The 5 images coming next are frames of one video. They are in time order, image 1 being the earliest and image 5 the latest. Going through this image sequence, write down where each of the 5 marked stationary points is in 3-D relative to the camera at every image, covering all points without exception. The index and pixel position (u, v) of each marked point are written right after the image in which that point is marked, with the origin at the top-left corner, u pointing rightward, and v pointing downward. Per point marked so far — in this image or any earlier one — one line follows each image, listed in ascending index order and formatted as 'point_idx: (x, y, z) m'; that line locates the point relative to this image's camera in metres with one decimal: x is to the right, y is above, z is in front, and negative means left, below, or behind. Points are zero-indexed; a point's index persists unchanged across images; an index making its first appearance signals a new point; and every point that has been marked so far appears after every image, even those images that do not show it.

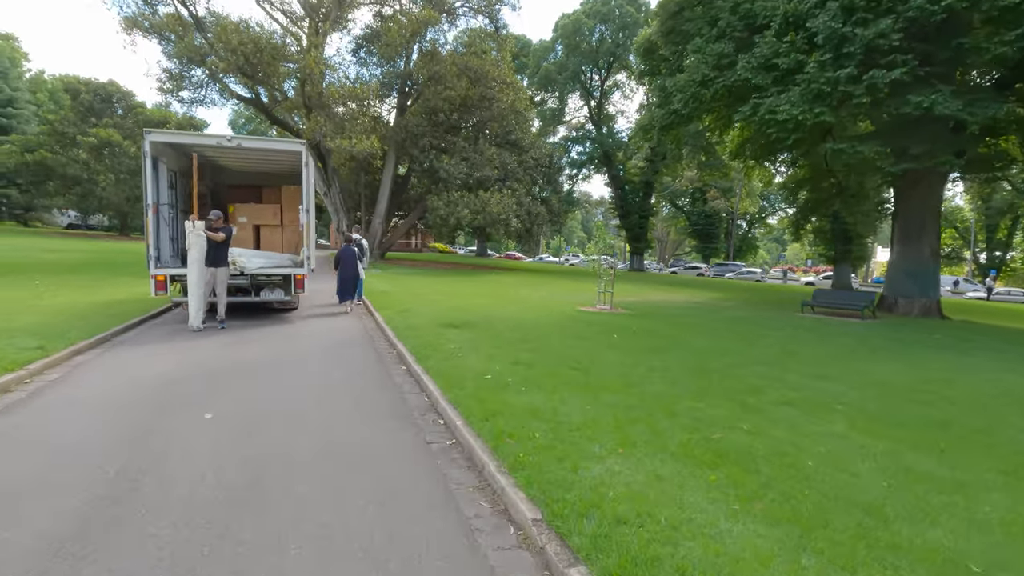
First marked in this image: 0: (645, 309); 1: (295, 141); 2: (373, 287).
0: (+4.7, -0.7, +19.0) m
1: (-4.8, +3.3, +11.8) m
2: (-5.2, 0.0, +19.9) m
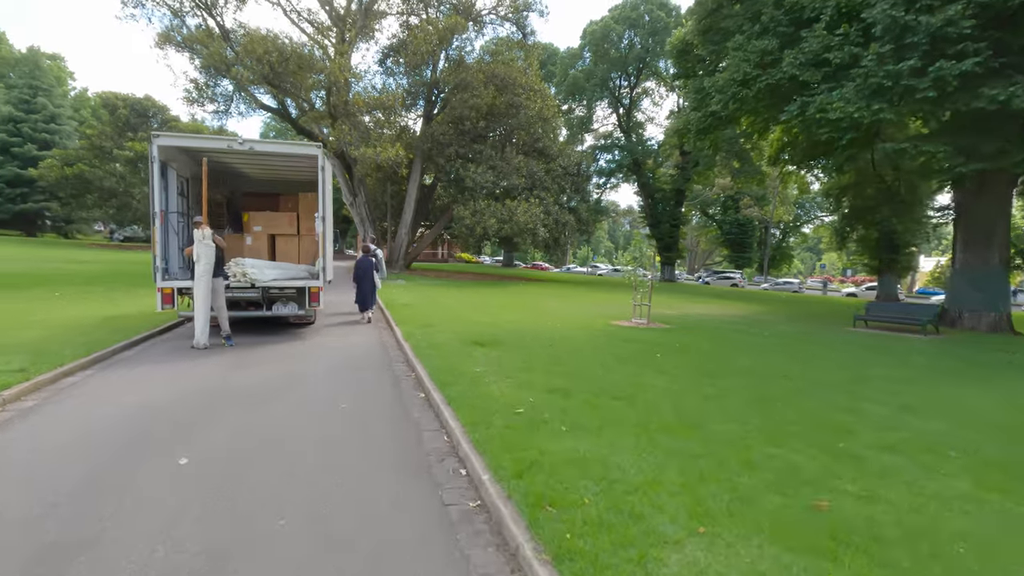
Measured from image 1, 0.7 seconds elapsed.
0: (+5.7, -1.1, +17.7) m
1: (-4.2, +3.0, +11.0) m
2: (-4.2, -0.4, +19.1) m
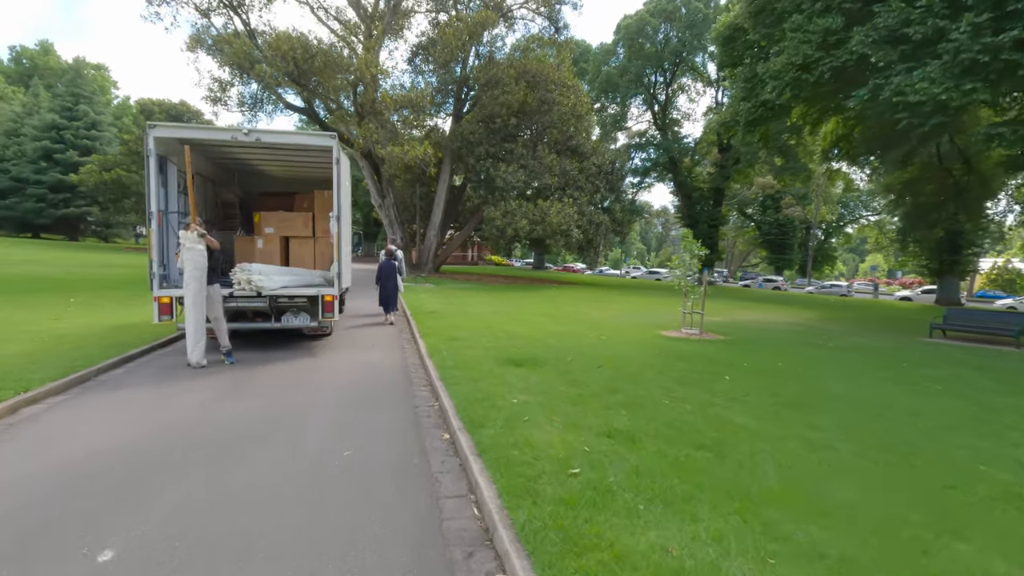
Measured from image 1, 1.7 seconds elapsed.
0: (+6.7, -1.3, +15.9) m
1: (-3.4, +2.8, +9.8) m
2: (-3.0, -0.6, +17.9) m
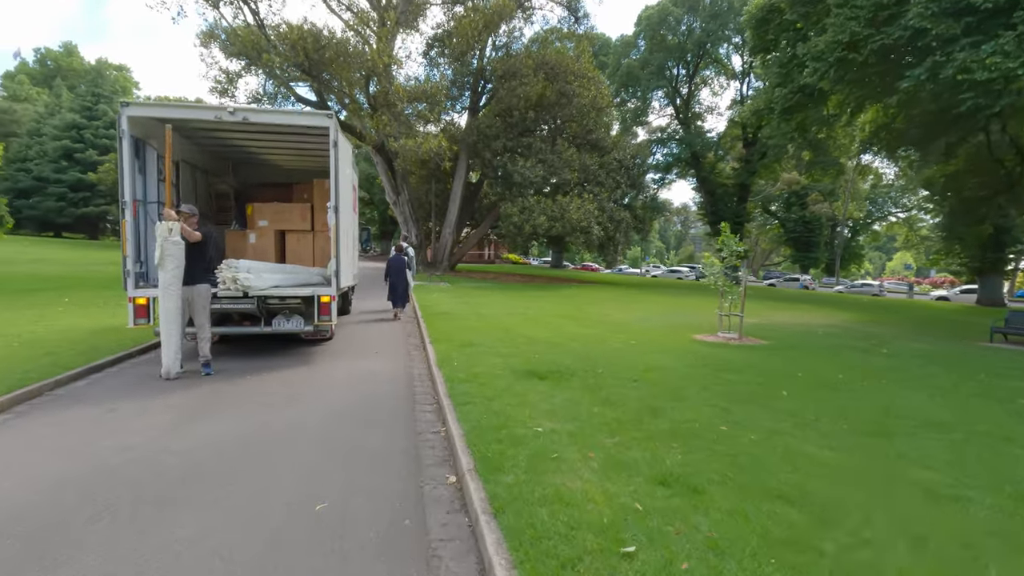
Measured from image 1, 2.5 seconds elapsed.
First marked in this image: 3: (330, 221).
0: (+7.3, -1.3, +14.5) m
1: (-3.1, +2.8, +8.7) m
2: (-2.4, -0.6, +16.7) m
3: (-3.0, +1.1, +9.0) m
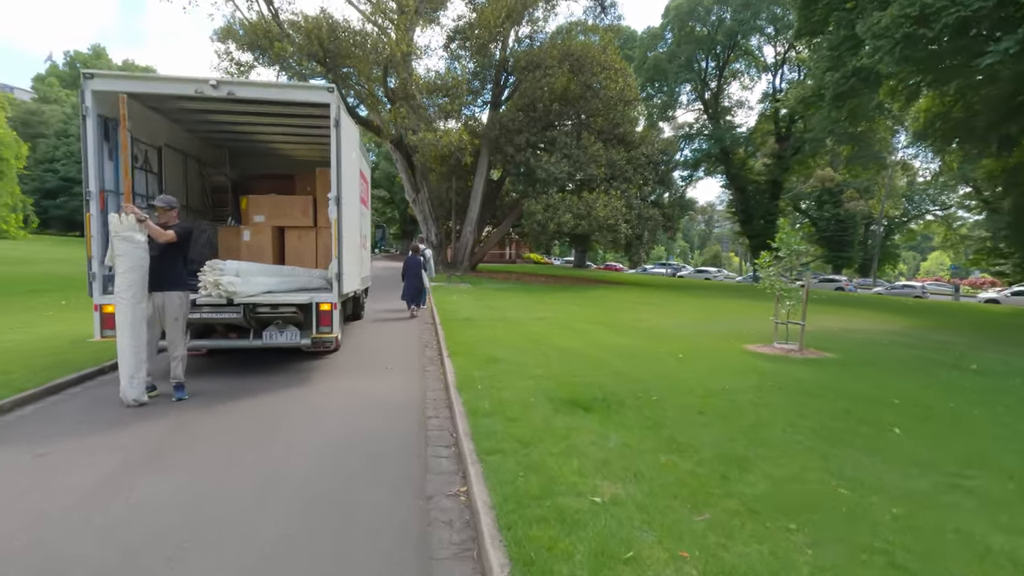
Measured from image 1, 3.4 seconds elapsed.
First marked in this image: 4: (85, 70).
0: (+7.9, -1.4, +12.8) m
1: (-2.6, +2.8, +7.3) m
2: (-1.6, -0.7, +15.4) m
3: (-2.6, +1.0, +7.7) m
4: (-5.3, +2.7, +6.7) m
